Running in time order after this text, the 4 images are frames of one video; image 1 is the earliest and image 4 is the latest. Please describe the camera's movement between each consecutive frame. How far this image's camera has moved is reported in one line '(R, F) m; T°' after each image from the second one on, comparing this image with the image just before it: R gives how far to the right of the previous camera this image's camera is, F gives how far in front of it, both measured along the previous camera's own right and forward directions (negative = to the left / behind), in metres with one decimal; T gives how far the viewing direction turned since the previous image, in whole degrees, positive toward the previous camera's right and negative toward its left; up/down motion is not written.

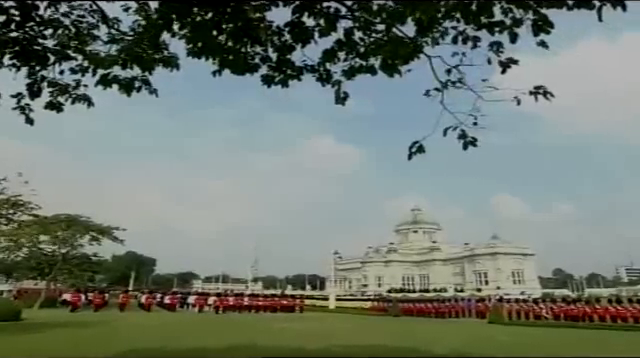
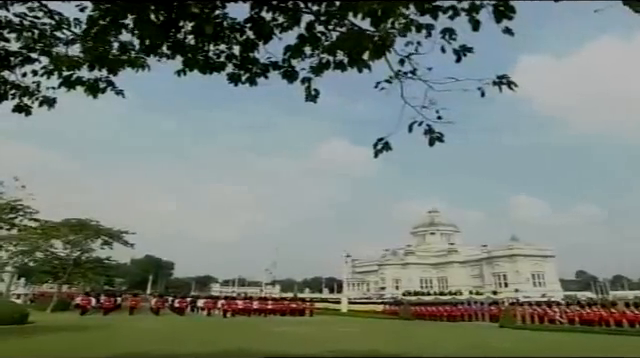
(+0.9, +0.3) m; -3°
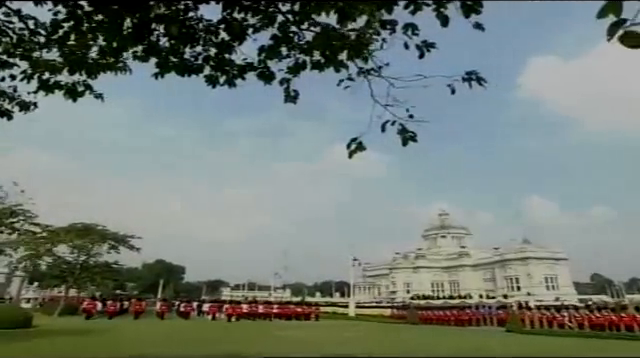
(+0.6, +0.1) m; -2°
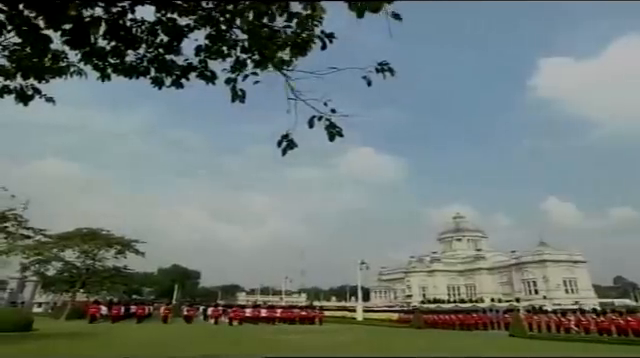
(+1.3, +0.2) m; -4°
